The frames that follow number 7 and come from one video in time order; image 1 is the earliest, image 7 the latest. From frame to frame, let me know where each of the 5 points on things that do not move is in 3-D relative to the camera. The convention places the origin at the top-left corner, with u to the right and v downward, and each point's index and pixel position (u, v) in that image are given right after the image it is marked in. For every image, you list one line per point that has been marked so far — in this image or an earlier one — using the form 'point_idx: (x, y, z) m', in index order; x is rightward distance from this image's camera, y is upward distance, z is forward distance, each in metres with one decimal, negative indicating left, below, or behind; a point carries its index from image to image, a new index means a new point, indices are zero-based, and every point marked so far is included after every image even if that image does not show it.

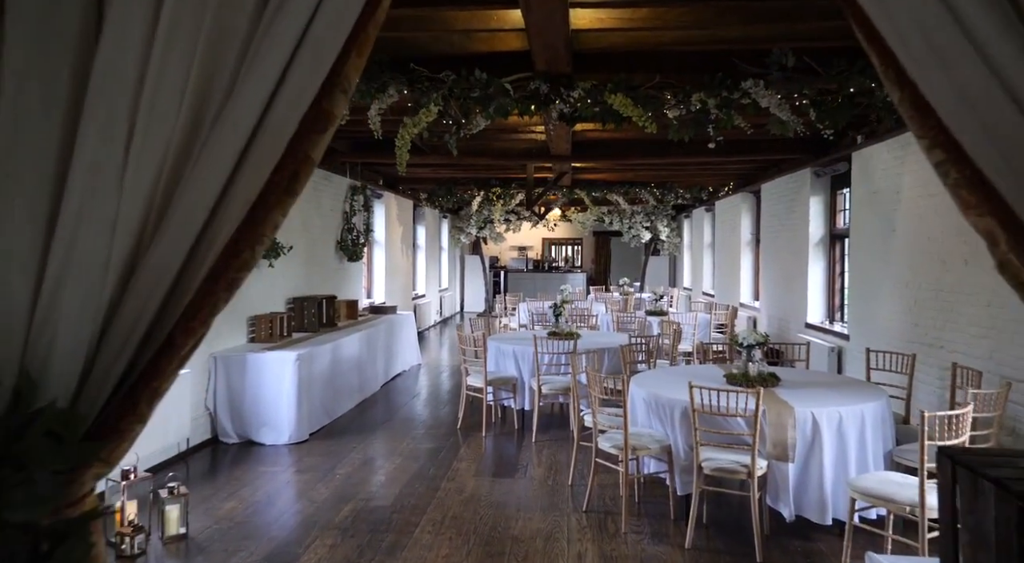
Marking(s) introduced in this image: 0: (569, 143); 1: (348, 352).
0: (+0.6, +1.4, +6.7) m
1: (-1.6, -0.7, +6.5) m
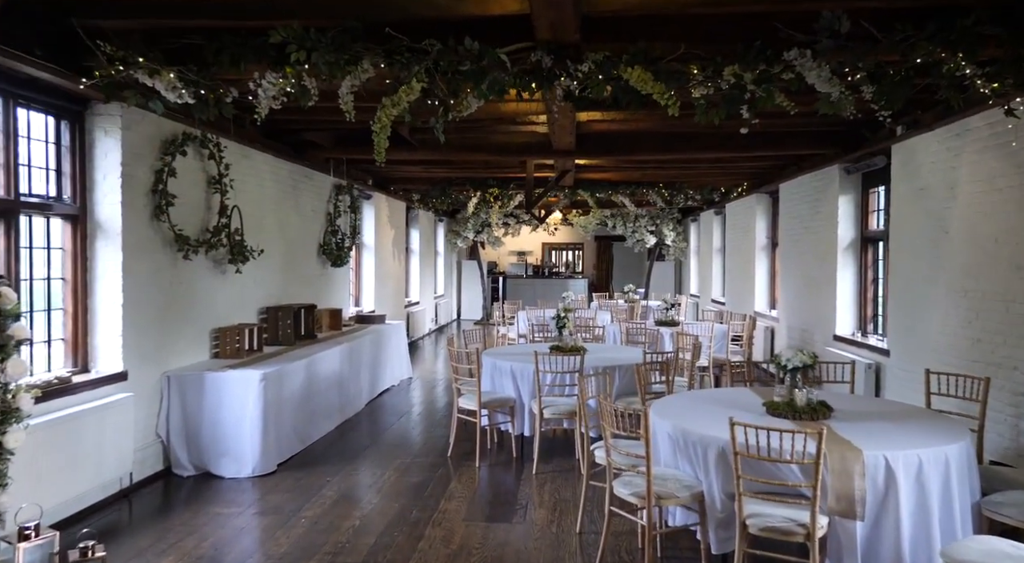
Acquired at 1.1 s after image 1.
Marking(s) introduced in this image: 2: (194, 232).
0: (+0.6, +1.4, +6.1) m
1: (-1.6, -0.8, +5.8) m
2: (-2.4, +0.4, +4.9) m
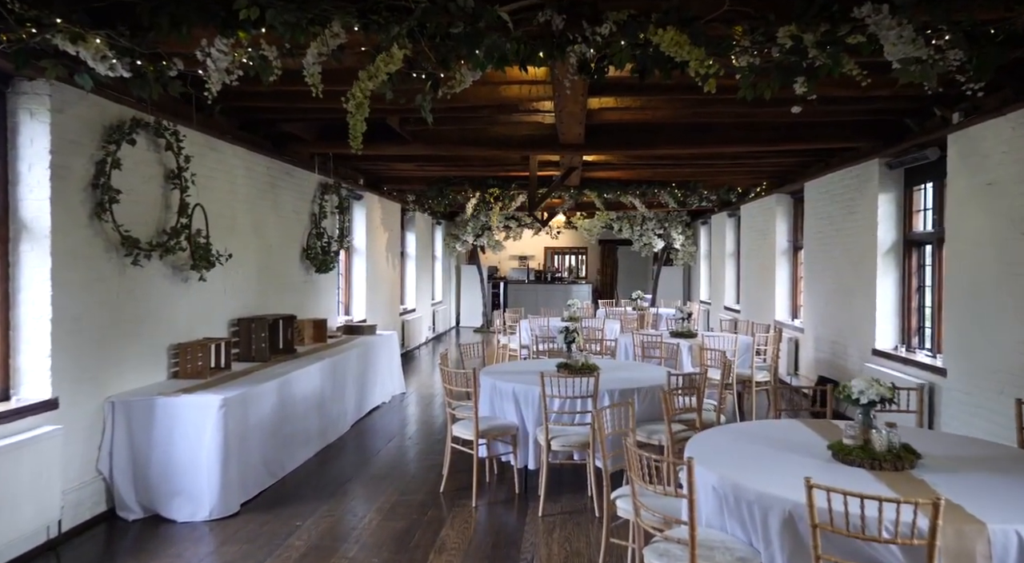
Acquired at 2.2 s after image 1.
0: (+0.6, +1.3, +5.4) m
1: (-1.6, -0.8, +5.1) m
2: (-2.4, +0.3, +4.3) m
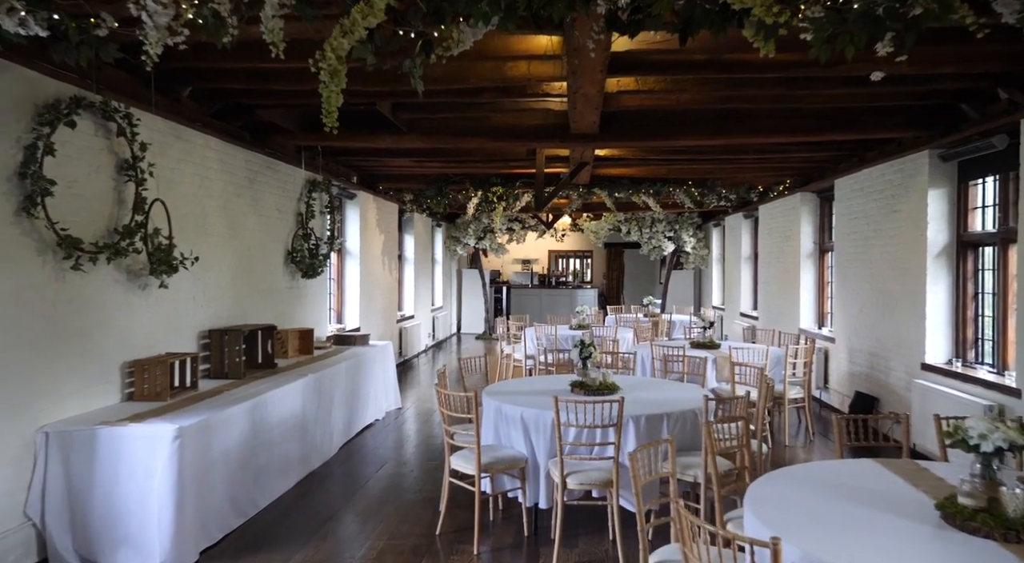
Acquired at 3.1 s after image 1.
0: (+0.6, +1.2, +4.8) m
1: (-1.6, -0.9, +4.5) m
2: (-2.3, +0.3, +3.7) m
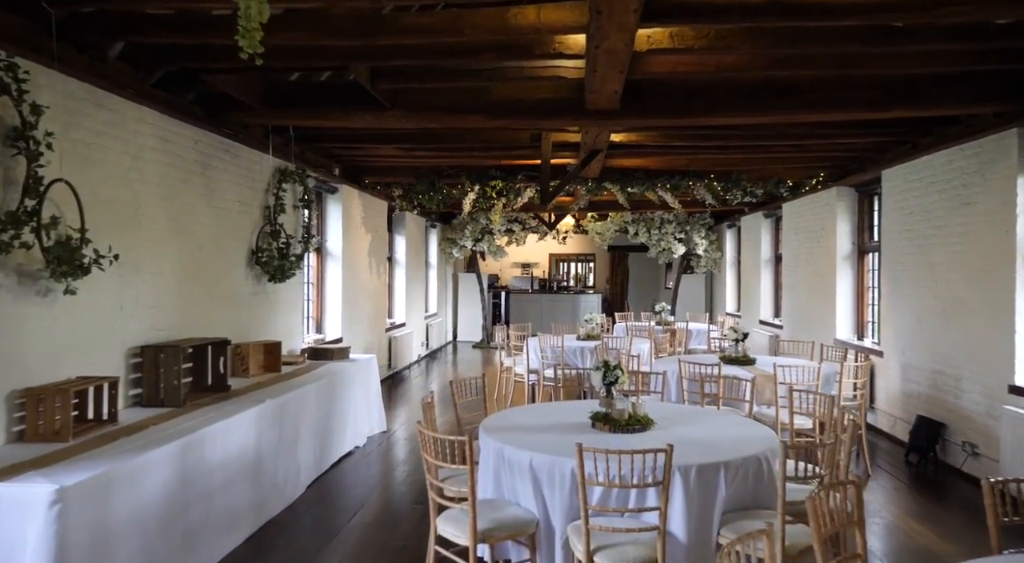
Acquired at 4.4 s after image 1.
0: (+0.7, +1.2, +3.9) m
1: (-1.5, -0.9, +3.6) m
2: (-2.3, +0.3, +2.8) m
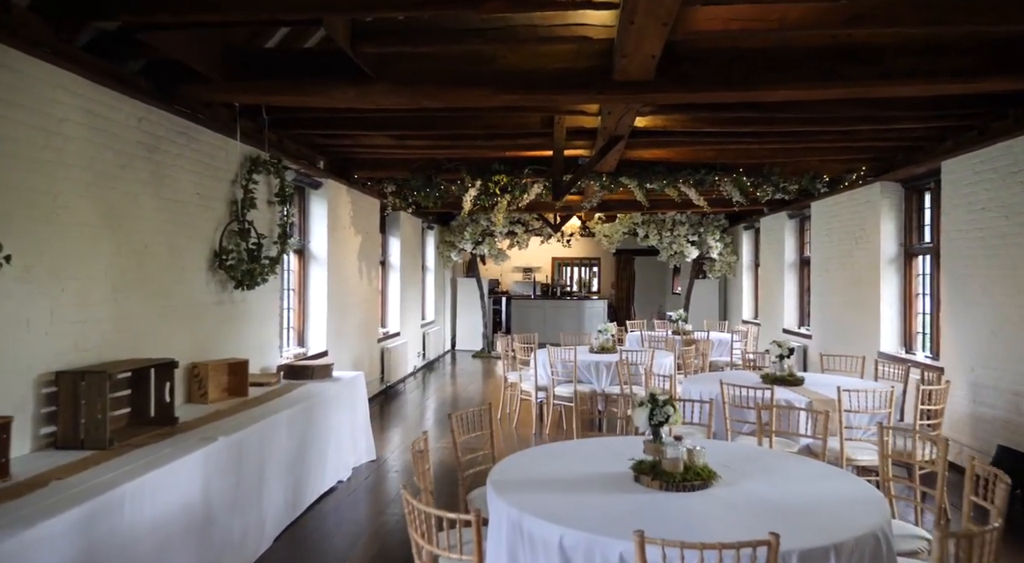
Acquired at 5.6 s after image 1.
0: (+0.7, +1.2, +3.1) m
1: (-1.5, -0.9, +2.8) m
2: (-2.2, +0.2, +2.0) m
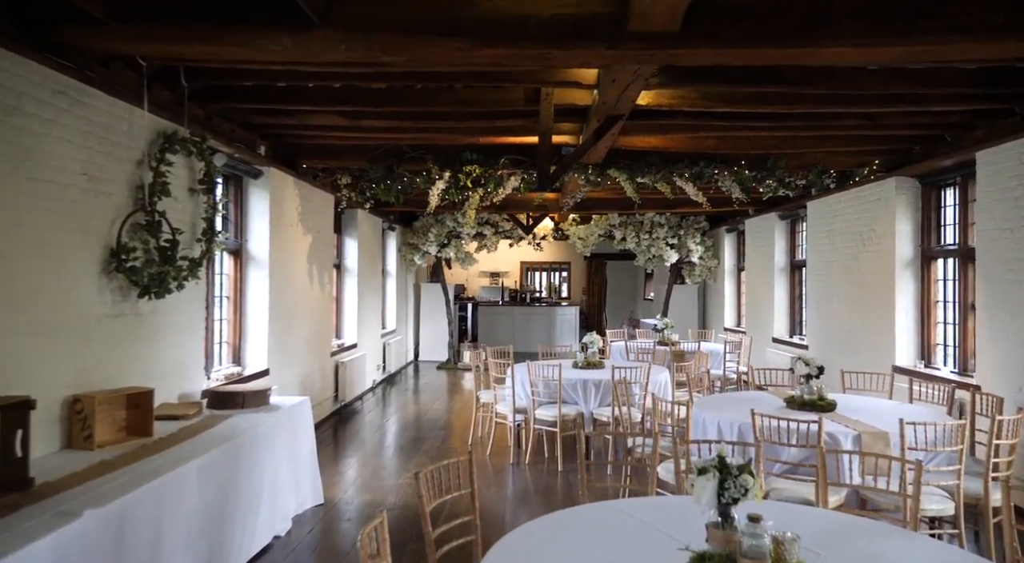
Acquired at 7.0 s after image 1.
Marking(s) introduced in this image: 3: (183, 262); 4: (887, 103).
0: (+0.7, +1.1, +2.3) m
1: (-1.5, -1.0, +1.8) m
2: (-2.2, +0.2, +1.0) m
3: (-1.9, +0.1, +3.9) m
4: (+2.5, +1.2, +4.4) m
